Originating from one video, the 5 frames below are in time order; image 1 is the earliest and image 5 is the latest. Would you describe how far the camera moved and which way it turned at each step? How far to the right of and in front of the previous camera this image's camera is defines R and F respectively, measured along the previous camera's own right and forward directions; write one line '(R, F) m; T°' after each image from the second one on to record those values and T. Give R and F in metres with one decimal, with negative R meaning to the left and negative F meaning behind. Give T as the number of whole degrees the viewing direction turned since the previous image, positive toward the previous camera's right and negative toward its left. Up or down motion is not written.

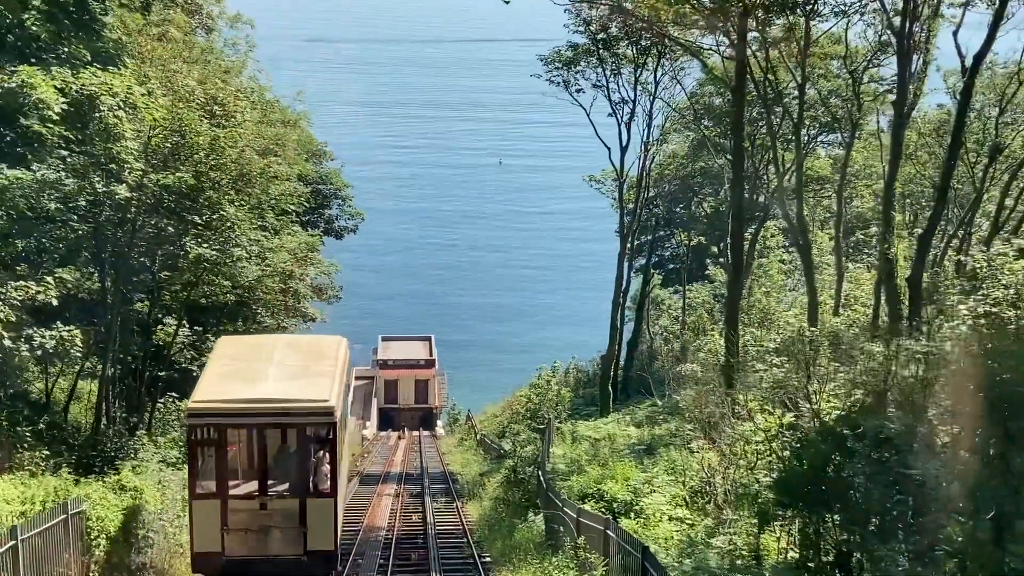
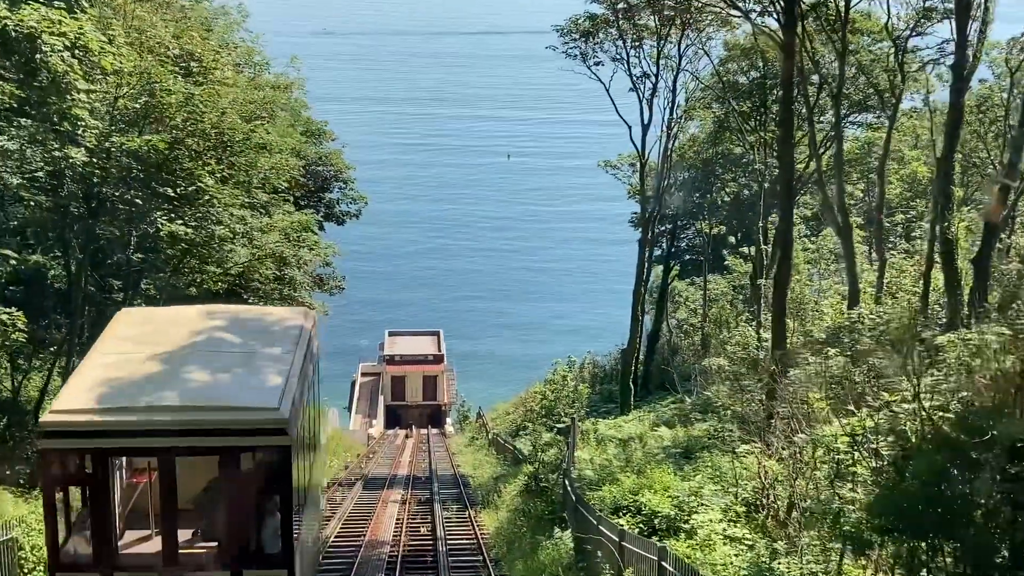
(-0.2, +1.9) m; 0°
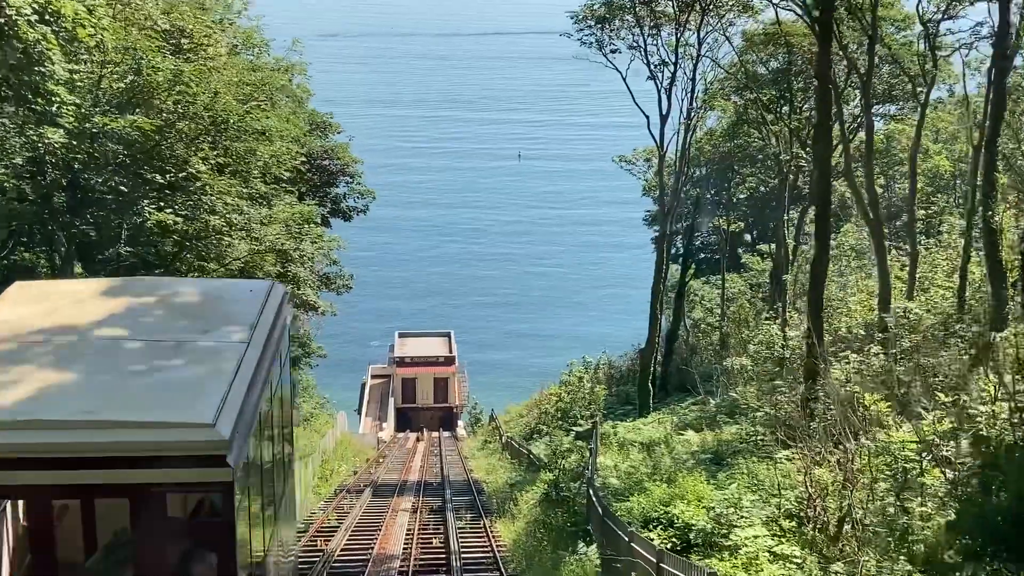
(-0.1, +1.0) m; -1°
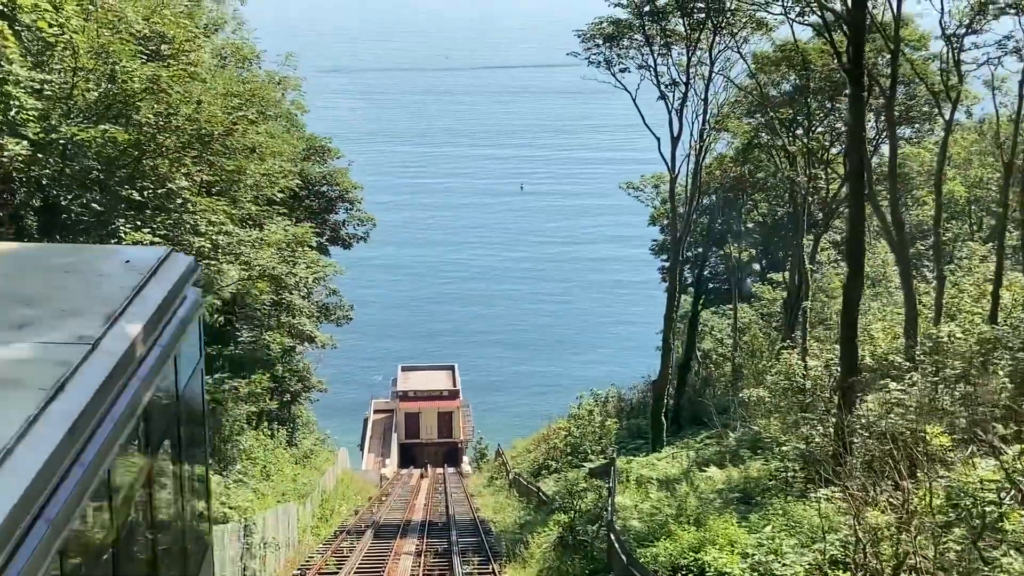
(-0.1, +1.0) m; 0°
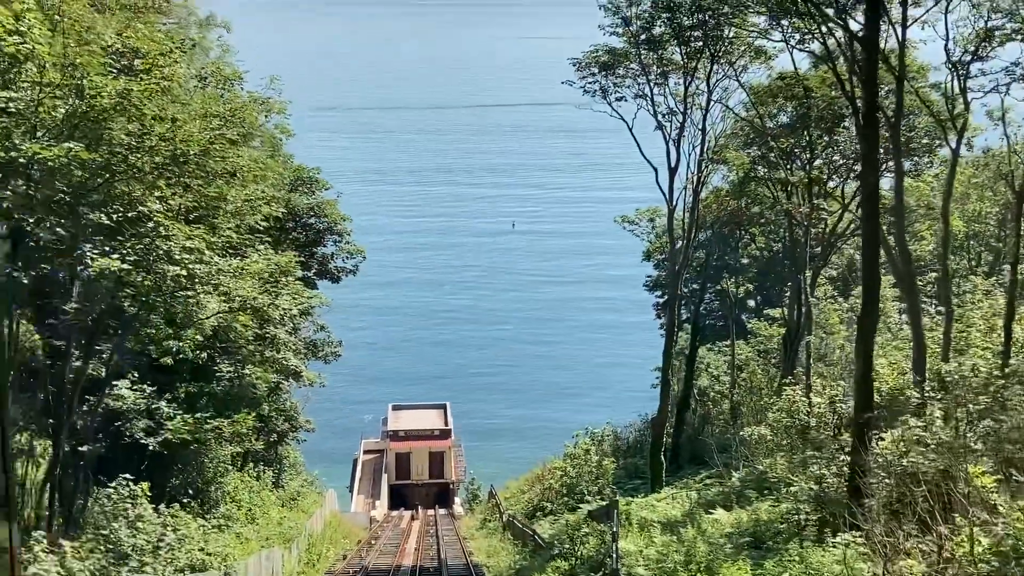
(-0.1, +0.7) m; +1°
